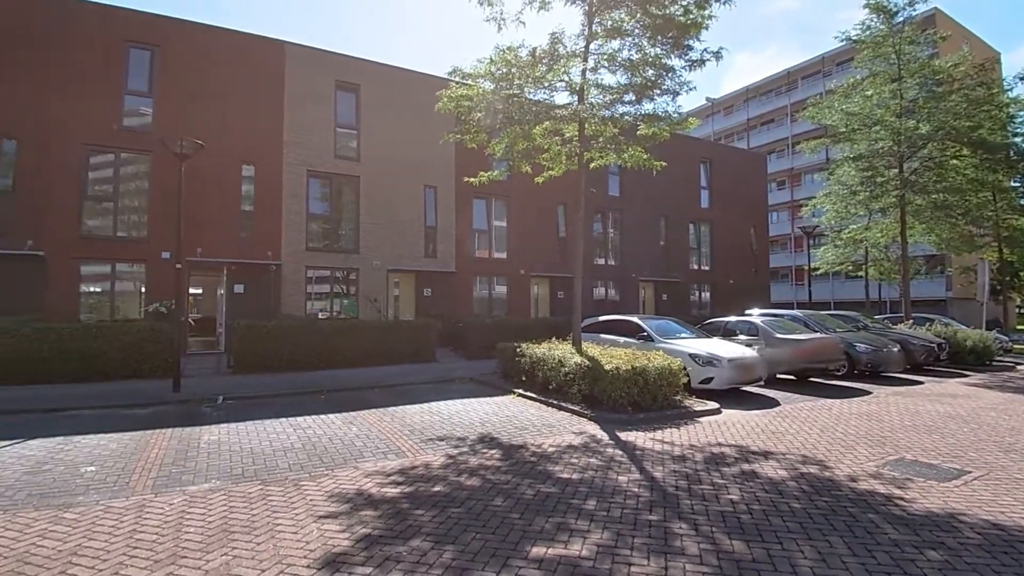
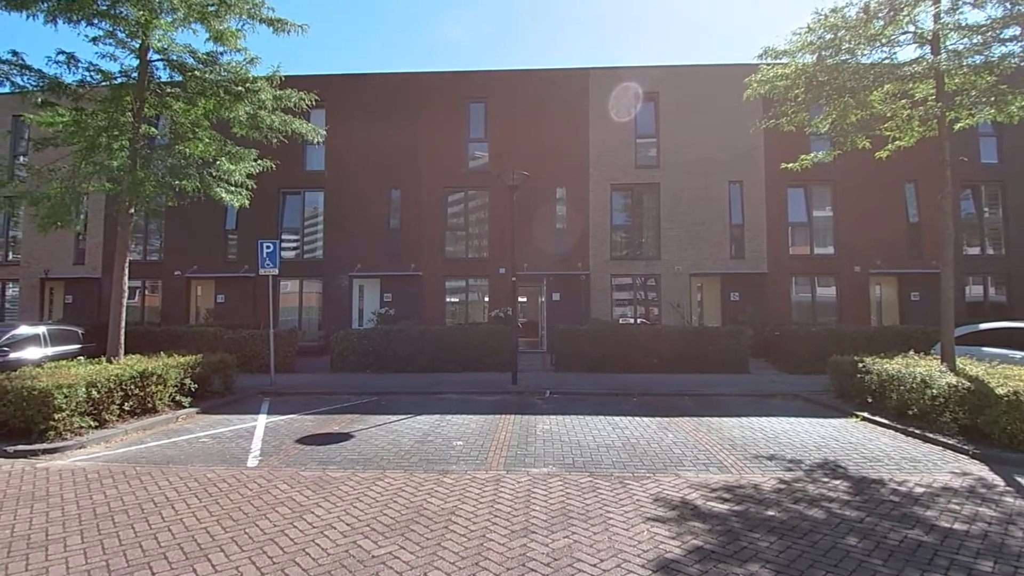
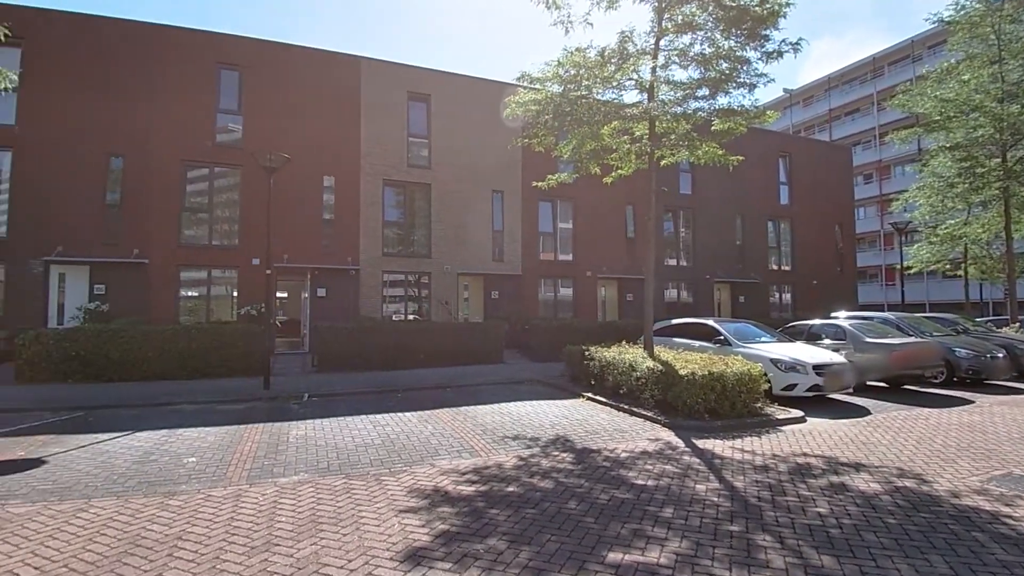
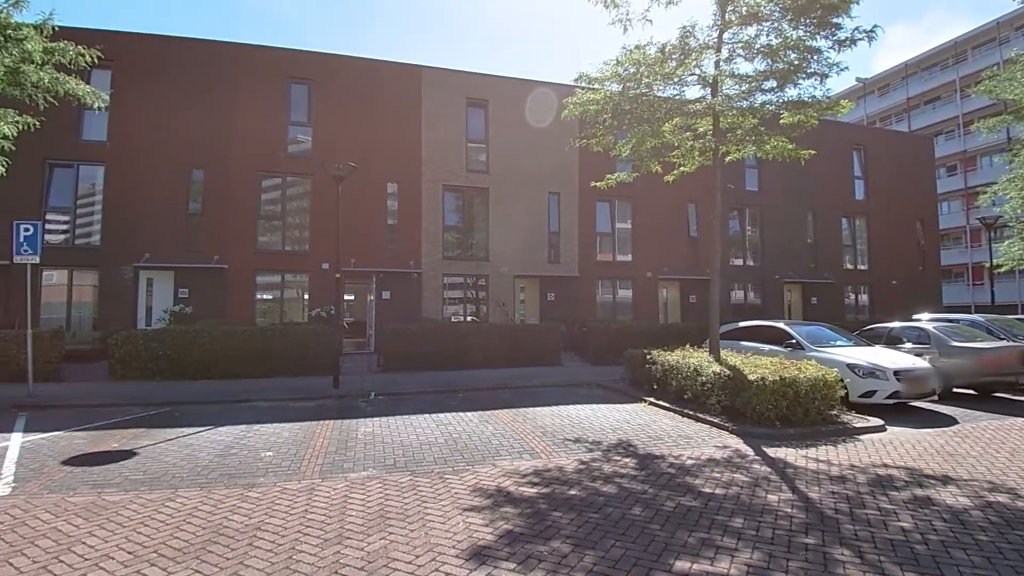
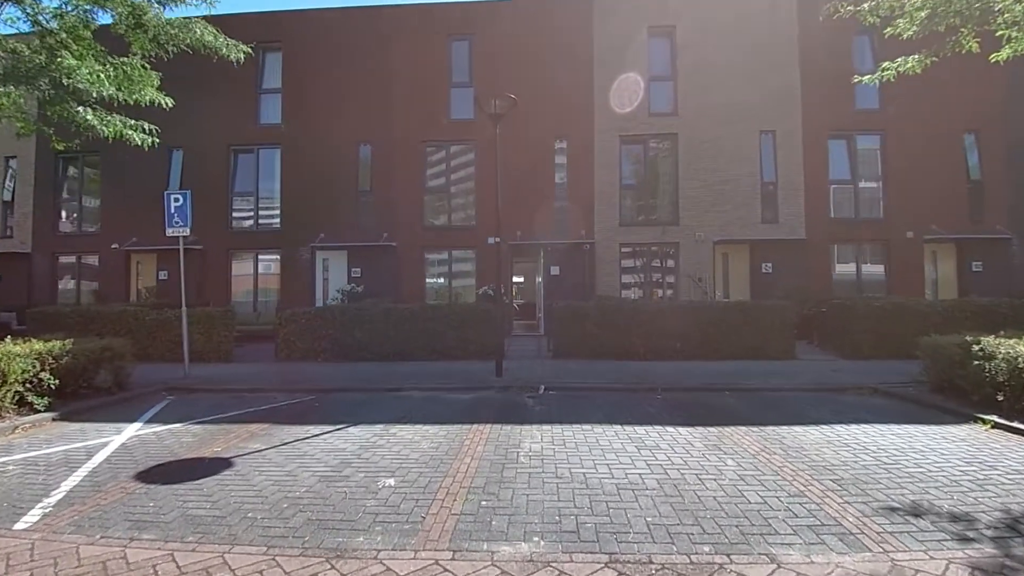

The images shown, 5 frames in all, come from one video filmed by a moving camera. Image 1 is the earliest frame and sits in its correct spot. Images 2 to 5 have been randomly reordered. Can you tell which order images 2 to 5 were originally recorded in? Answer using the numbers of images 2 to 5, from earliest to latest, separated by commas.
3, 4, 2, 5
